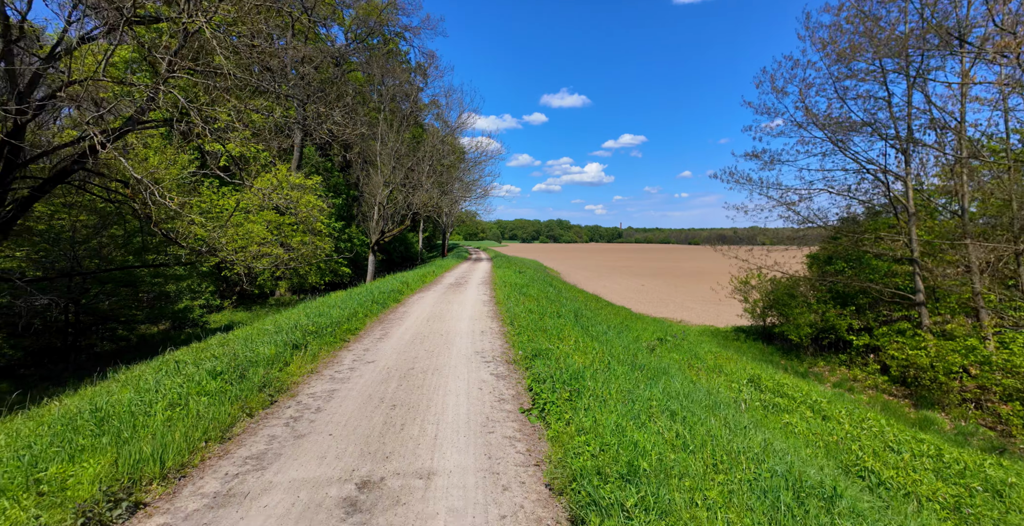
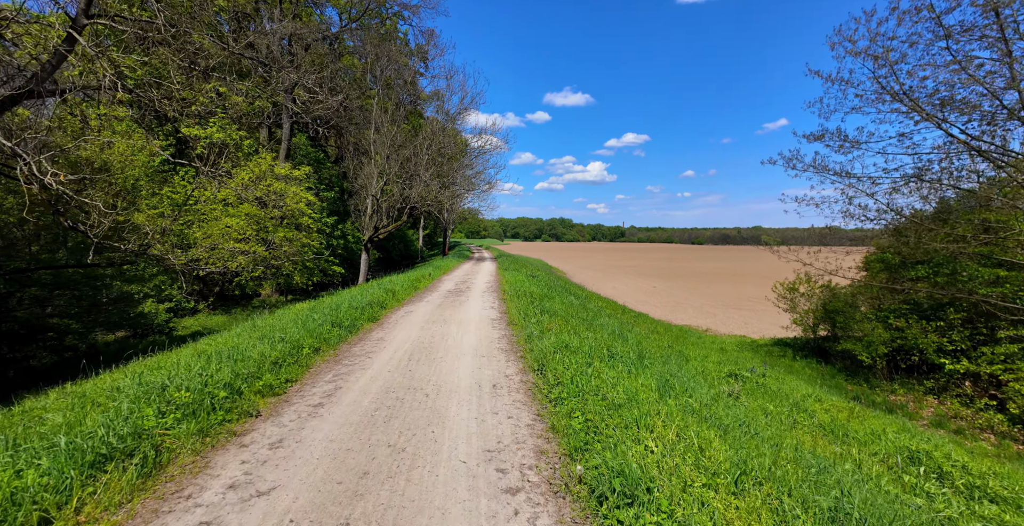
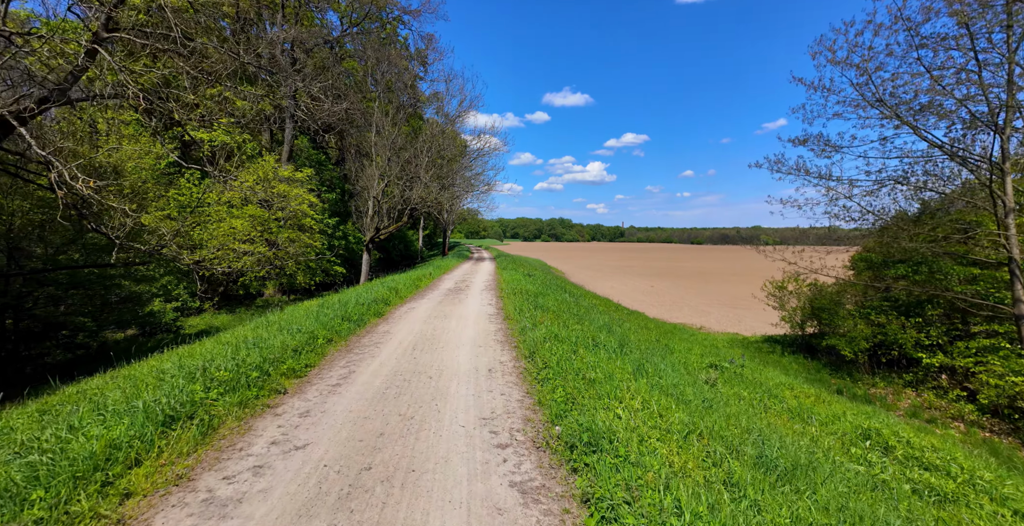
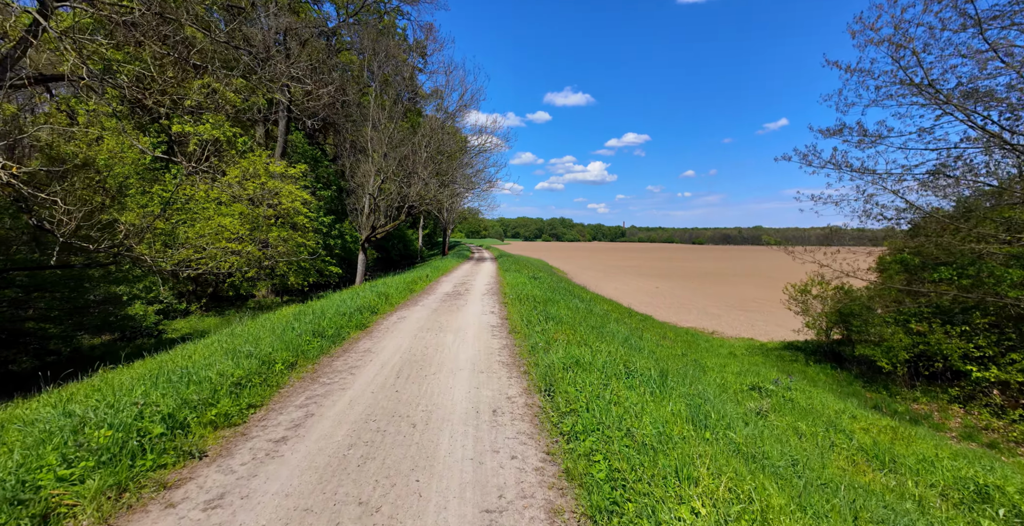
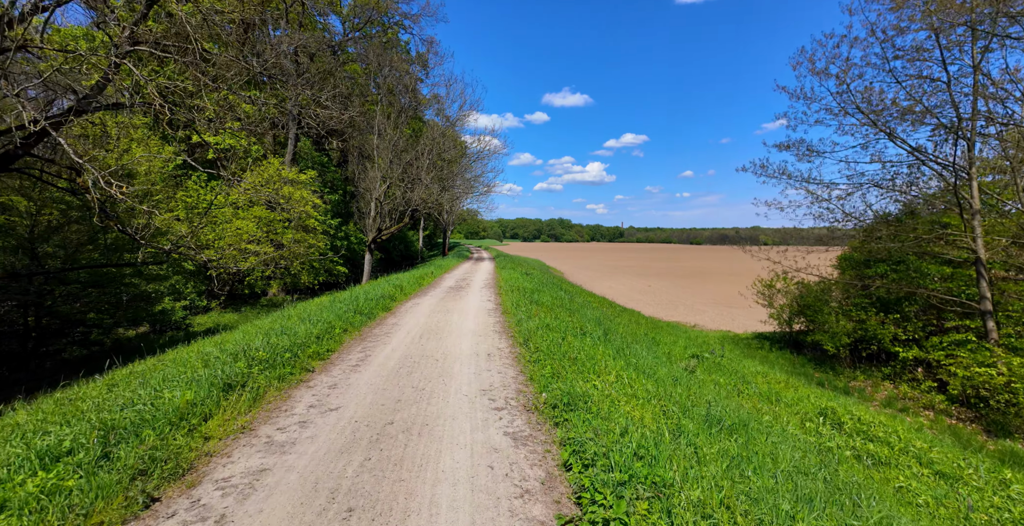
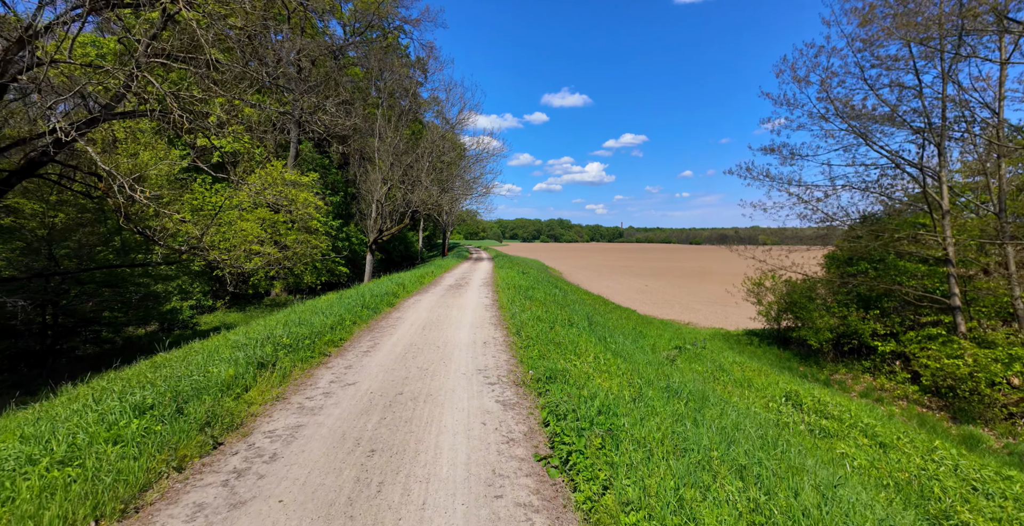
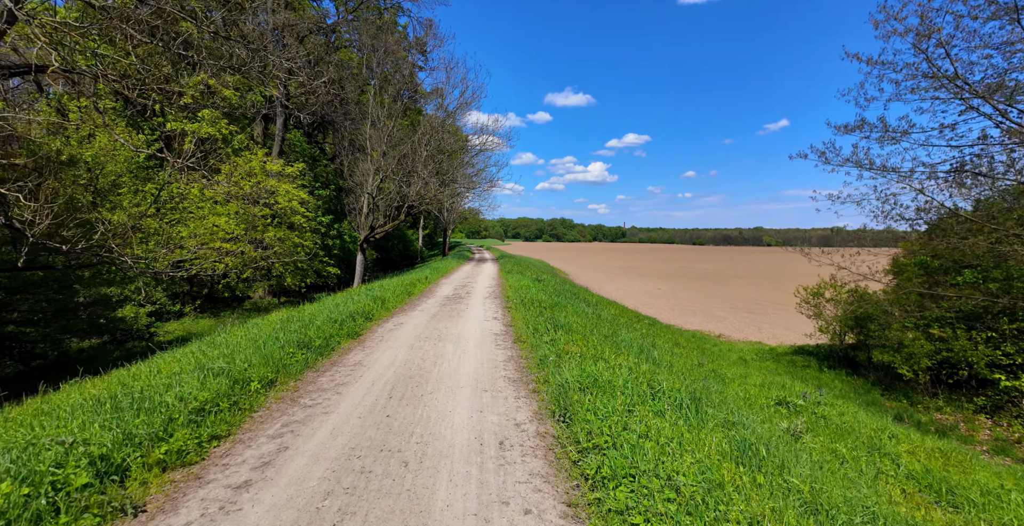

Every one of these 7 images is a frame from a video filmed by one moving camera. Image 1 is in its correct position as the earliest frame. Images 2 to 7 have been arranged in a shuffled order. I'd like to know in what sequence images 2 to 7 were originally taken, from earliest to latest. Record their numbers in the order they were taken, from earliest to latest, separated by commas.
6, 5, 3, 2, 4, 7
